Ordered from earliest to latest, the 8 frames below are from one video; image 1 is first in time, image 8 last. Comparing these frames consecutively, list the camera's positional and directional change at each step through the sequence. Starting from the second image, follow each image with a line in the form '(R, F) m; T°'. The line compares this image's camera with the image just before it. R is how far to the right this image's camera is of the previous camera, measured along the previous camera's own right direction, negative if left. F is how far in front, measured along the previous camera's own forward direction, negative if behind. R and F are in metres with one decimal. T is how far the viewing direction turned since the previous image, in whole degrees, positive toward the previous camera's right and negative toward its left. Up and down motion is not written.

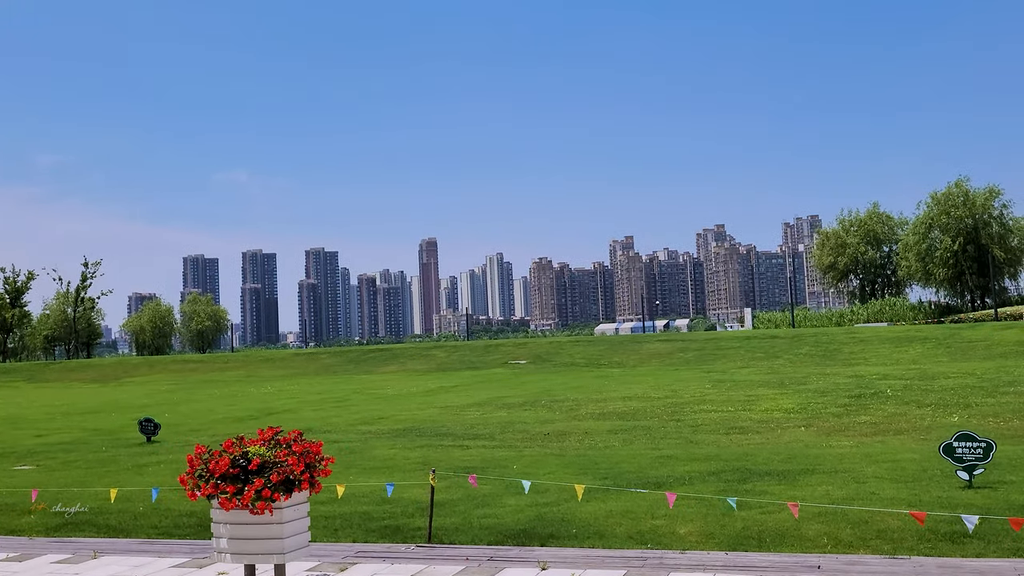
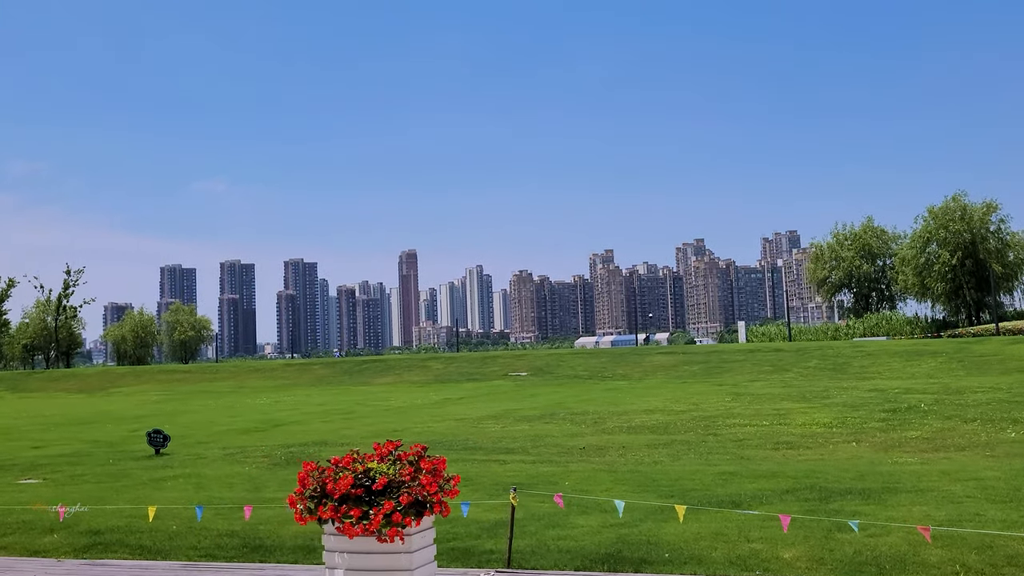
(-1.2, +0.9) m; +1°
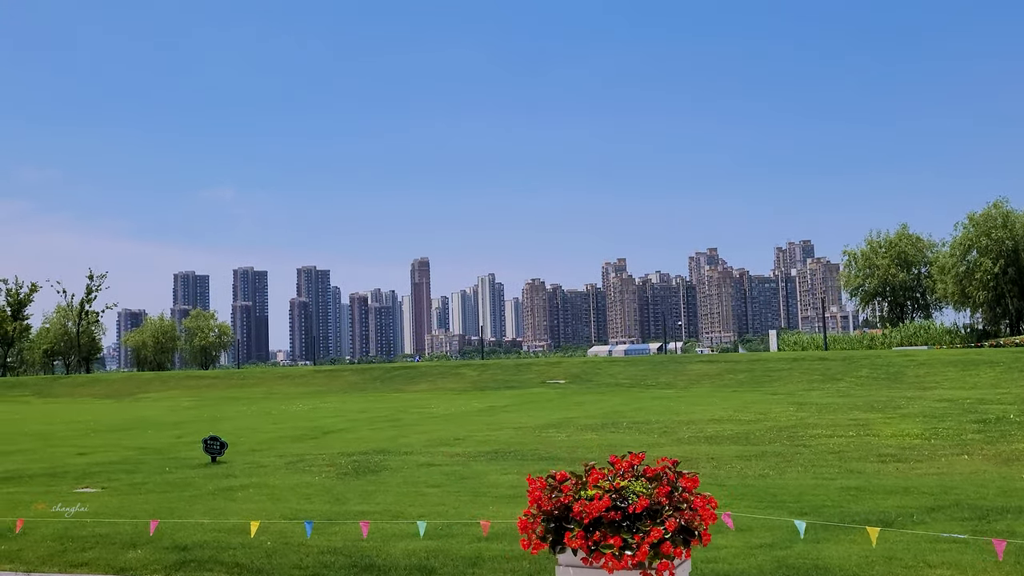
(-1.5, +1.1) m; -1°
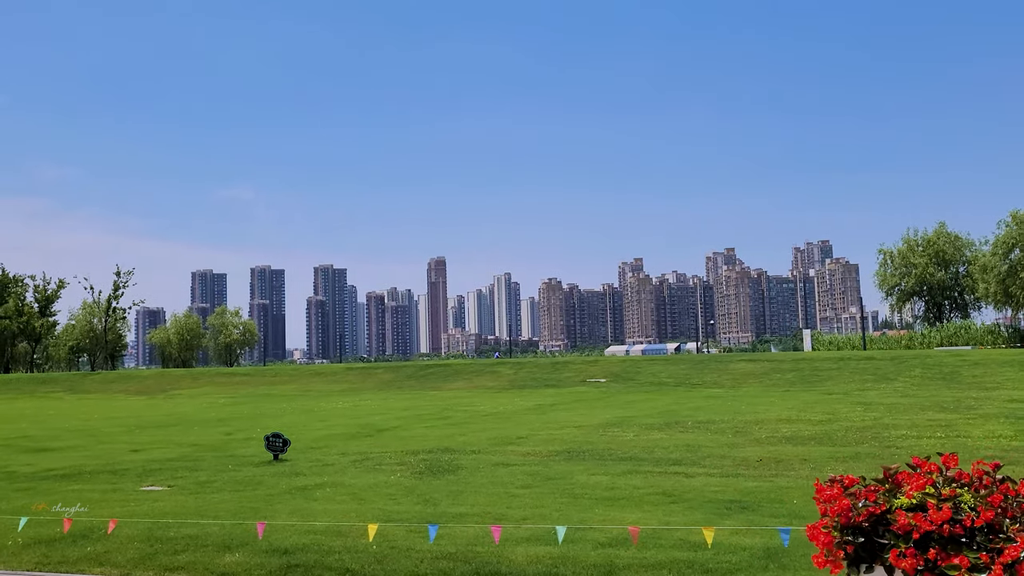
(-1.3, +0.8) m; -1°
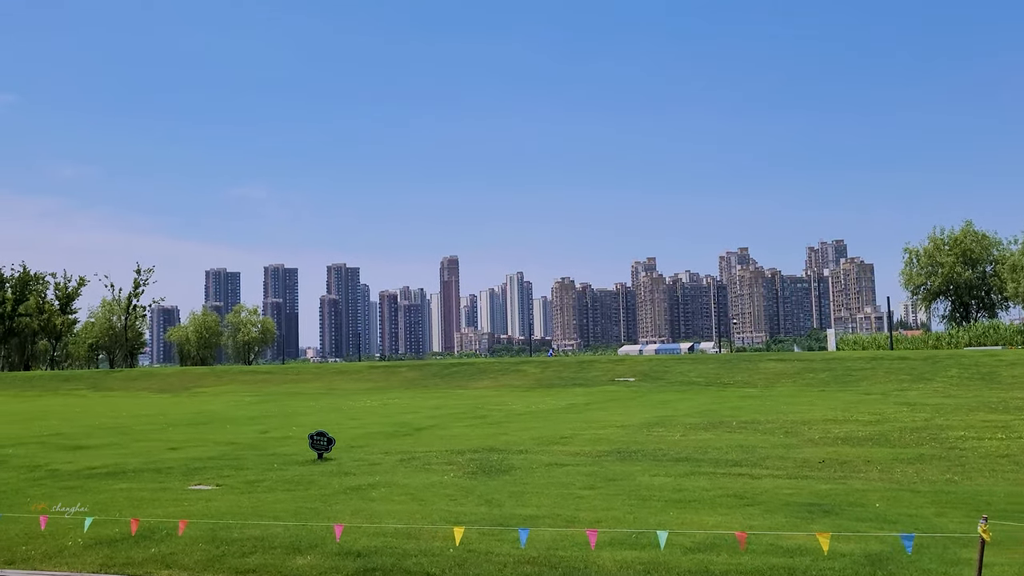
(-0.8, +0.4) m; -1°
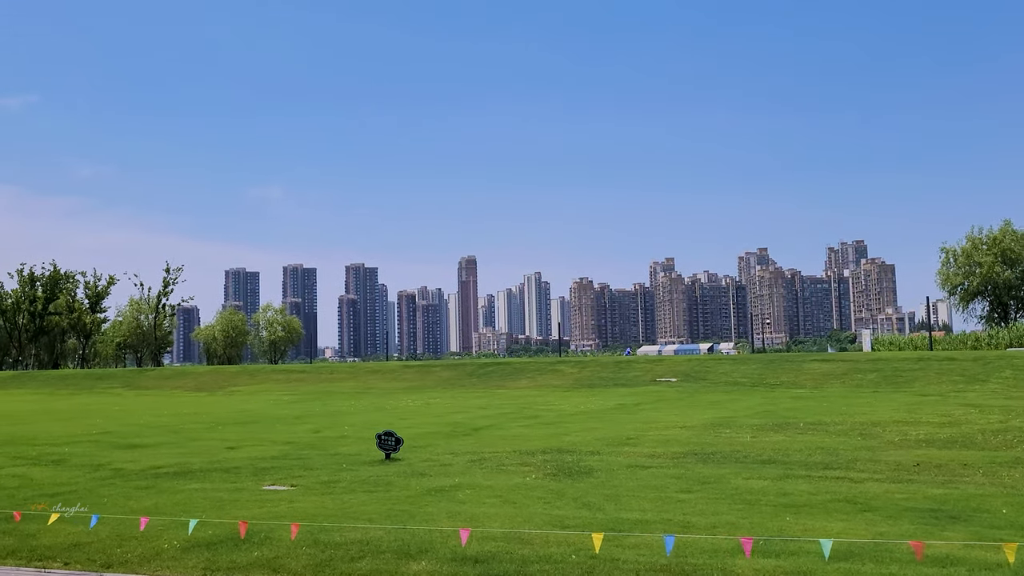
(-1.2, +0.5) m; -1°
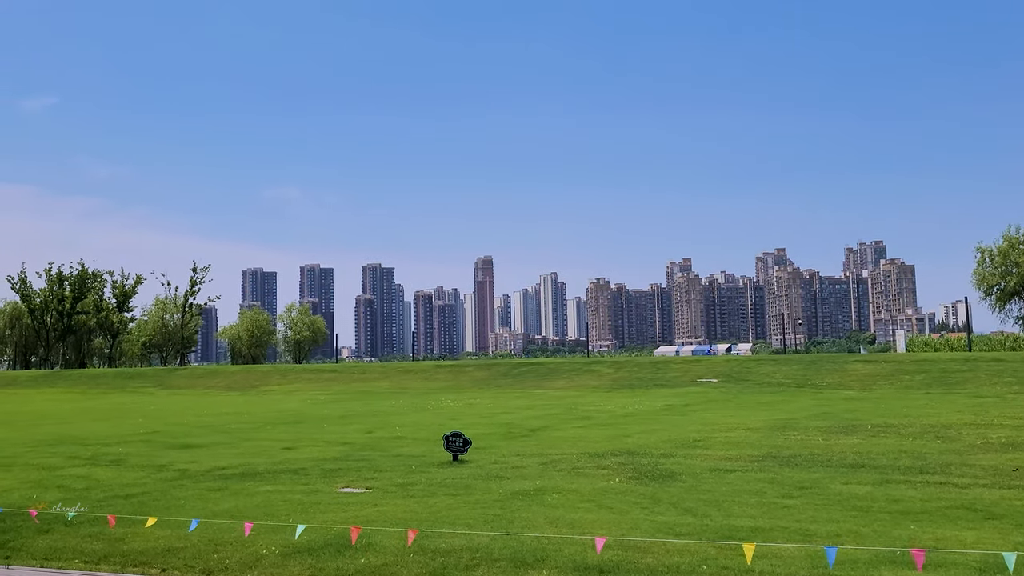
(-1.2, +0.5) m; -1°
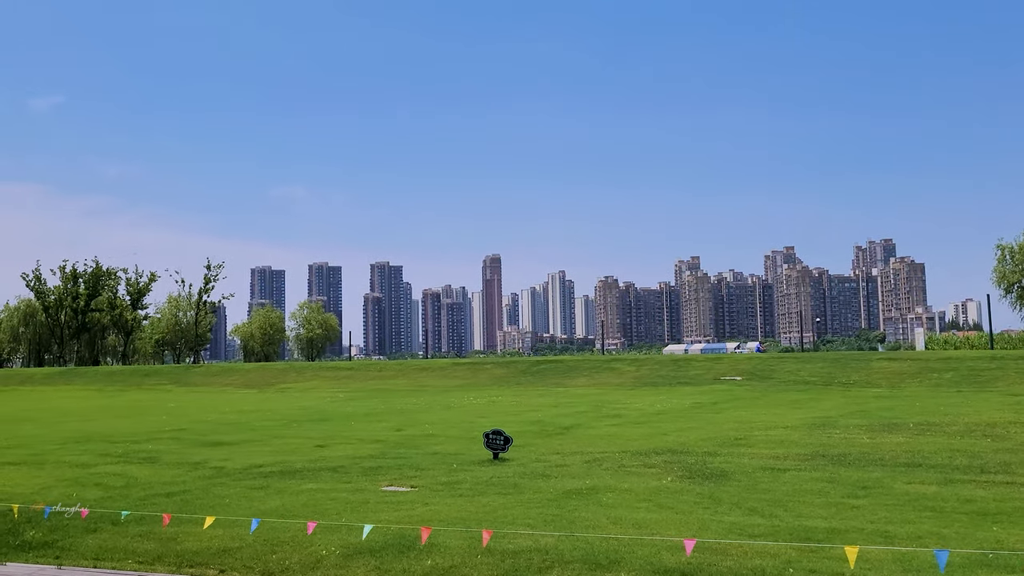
(-0.7, +0.4) m; 0°
